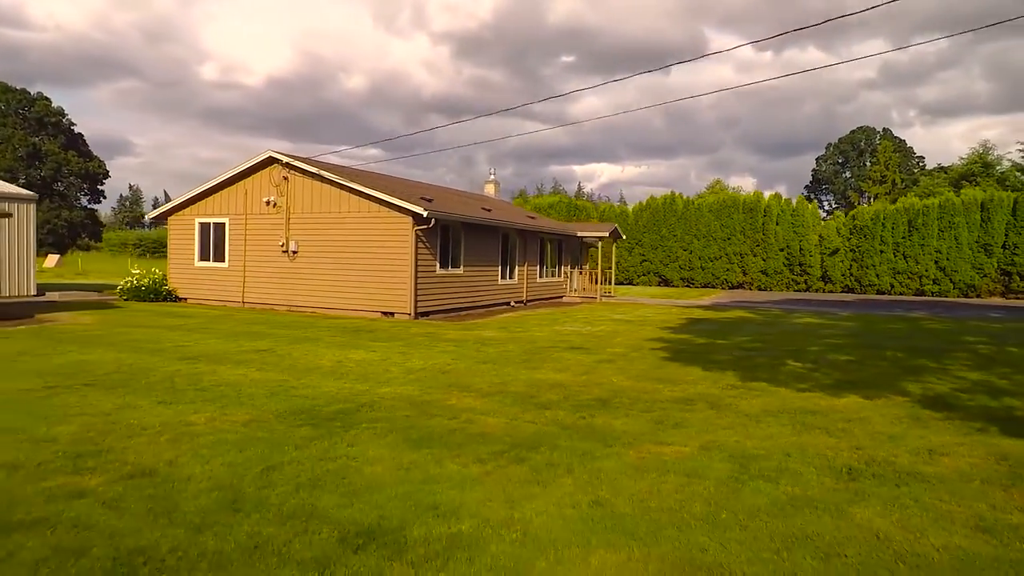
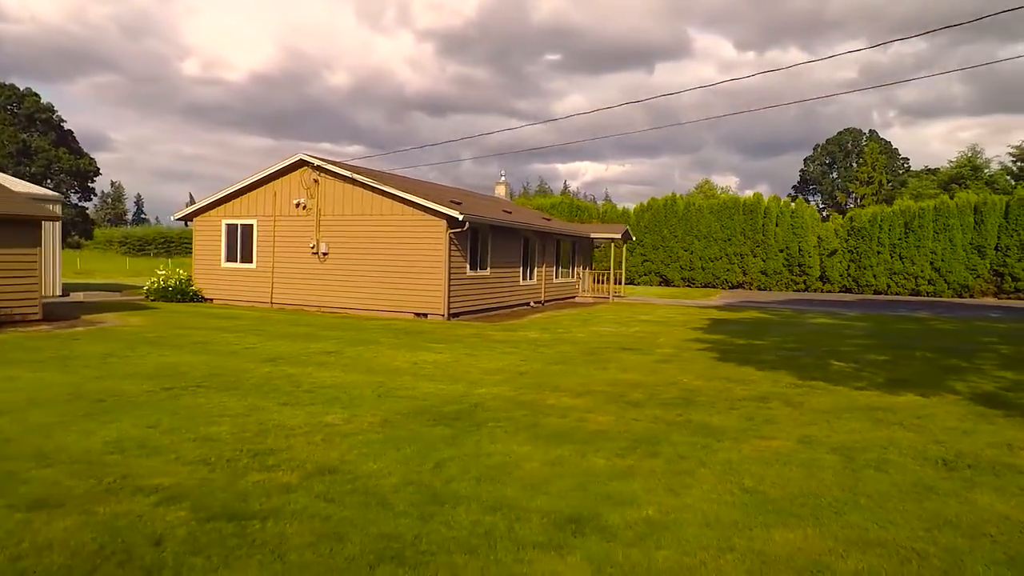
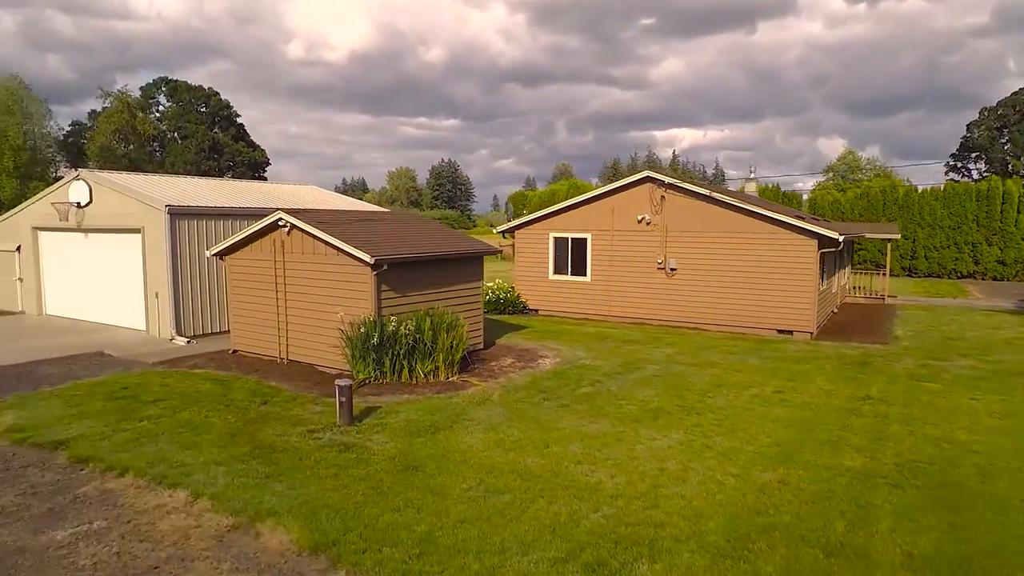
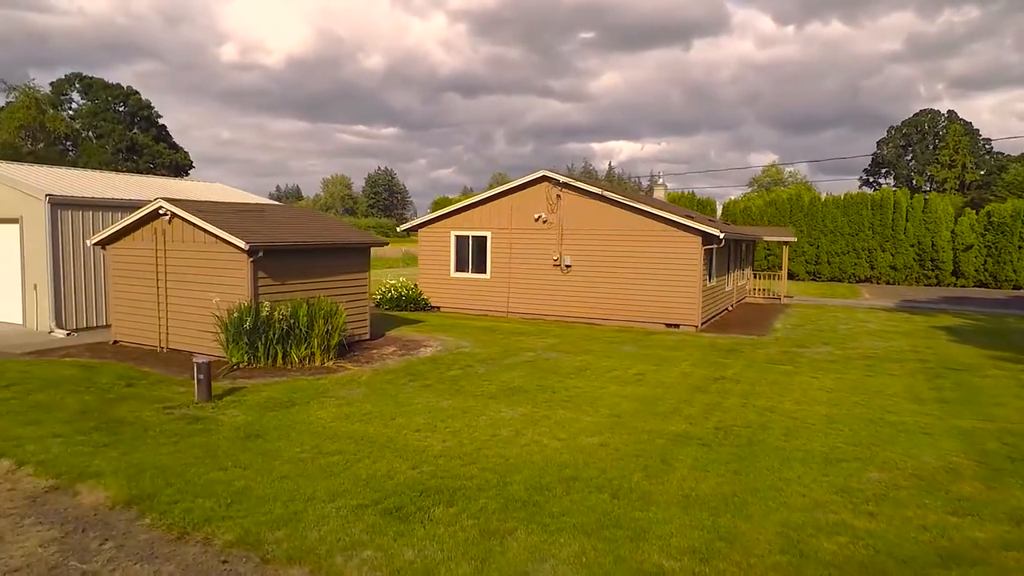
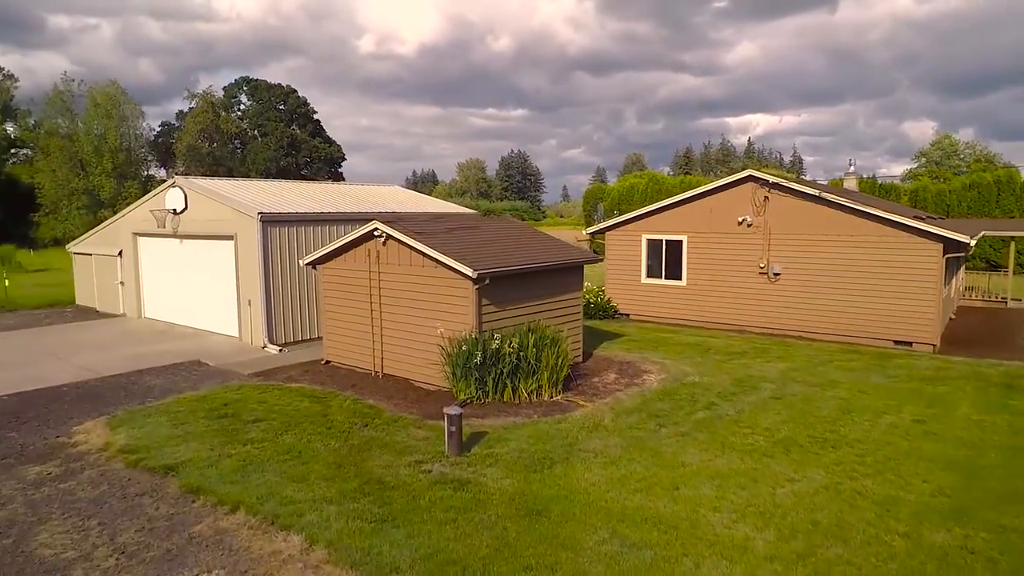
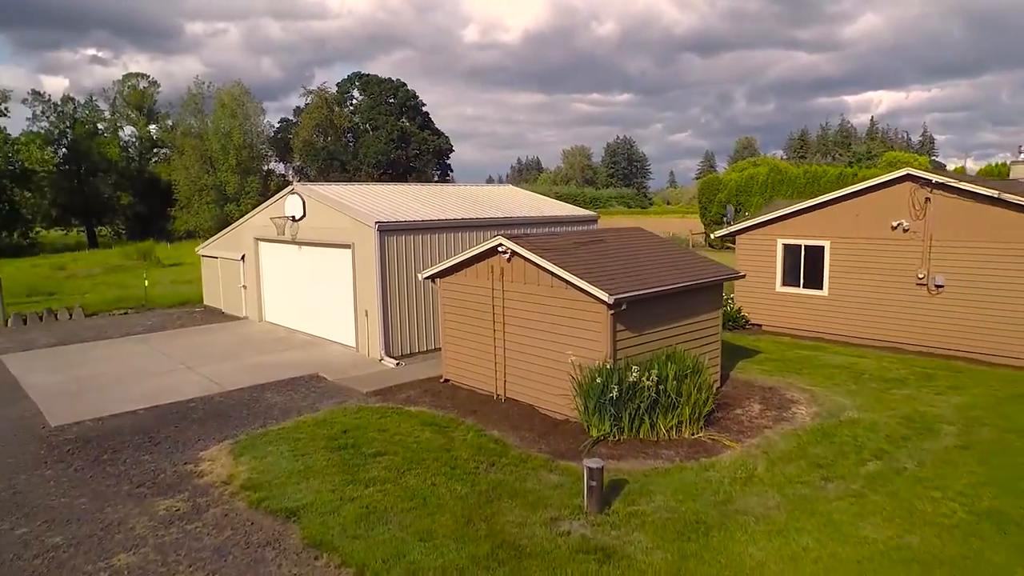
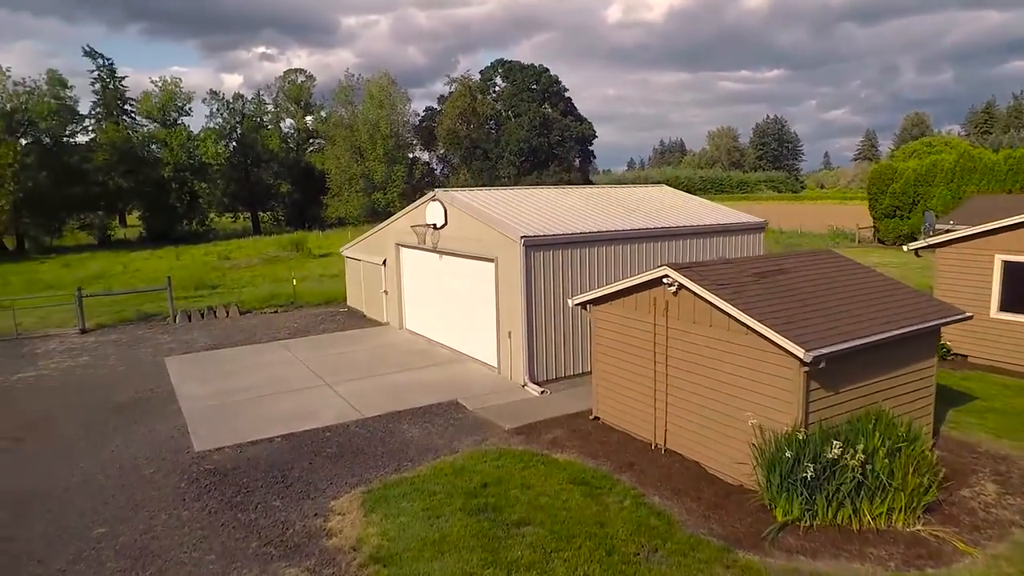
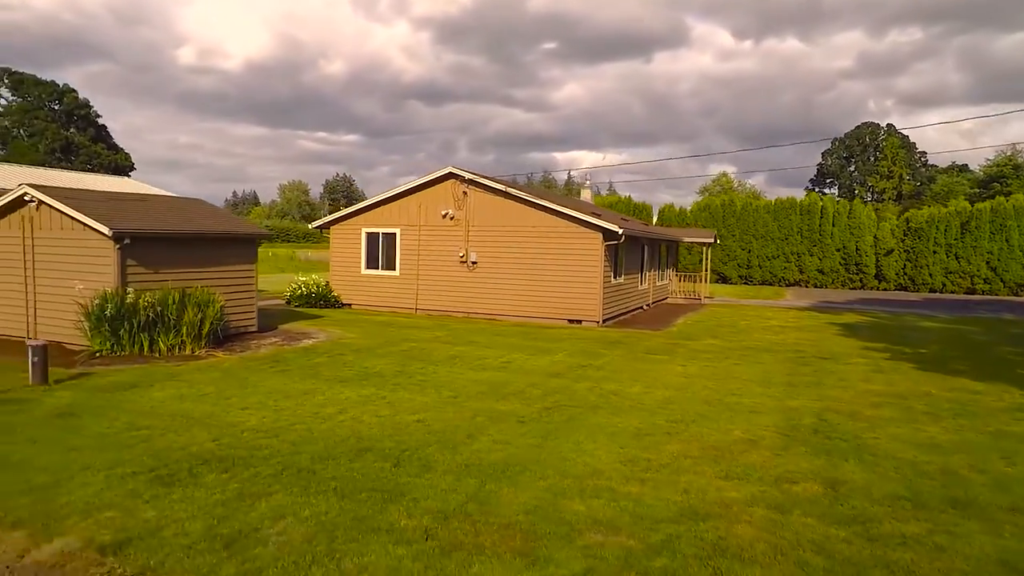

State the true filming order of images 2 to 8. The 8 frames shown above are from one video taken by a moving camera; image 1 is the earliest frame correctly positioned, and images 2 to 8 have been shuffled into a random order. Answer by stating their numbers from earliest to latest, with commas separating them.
2, 8, 4, 3, 5, 6, 7
